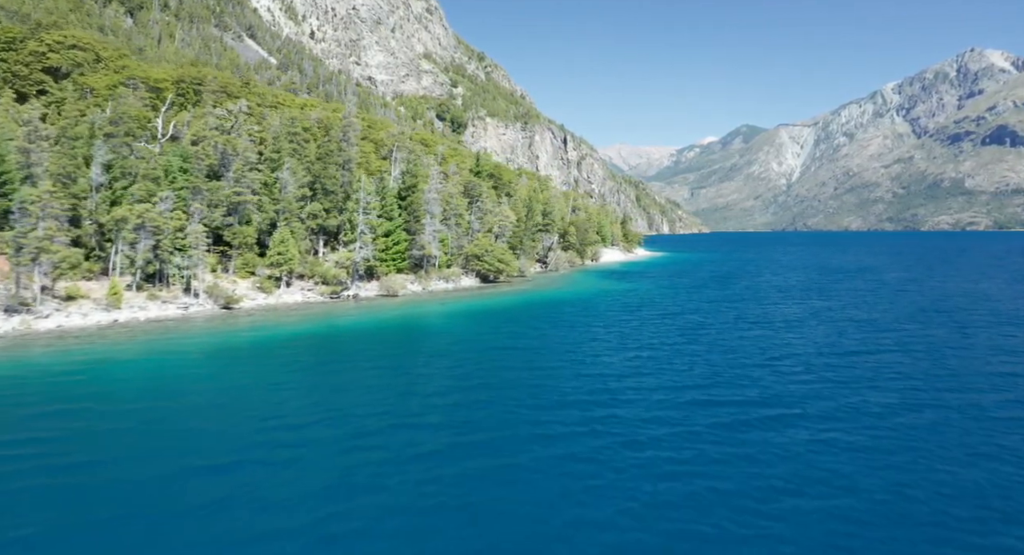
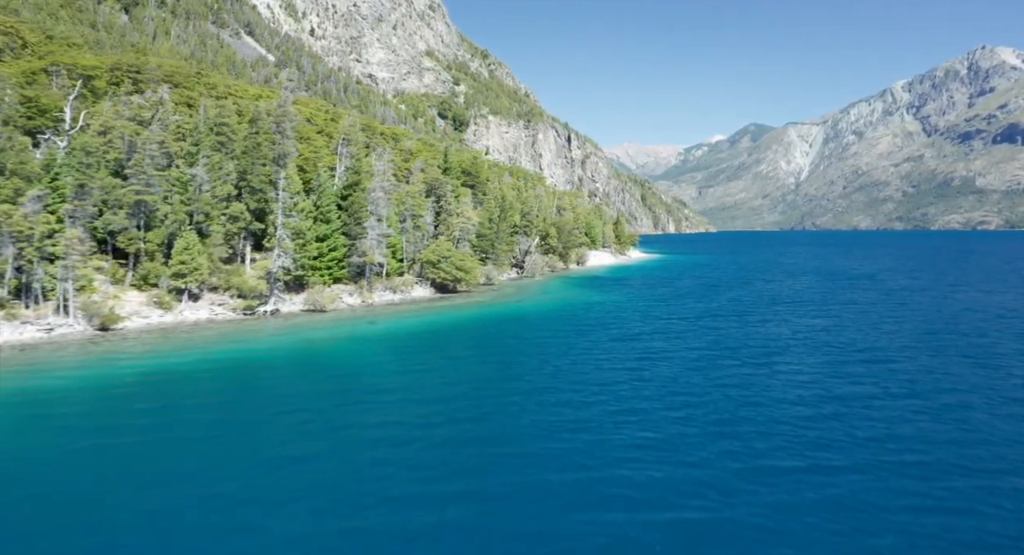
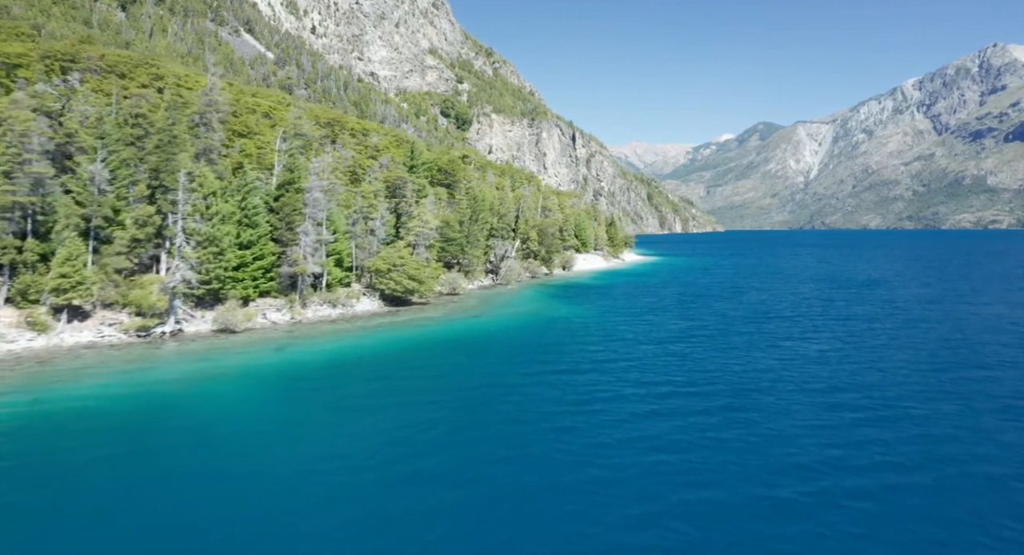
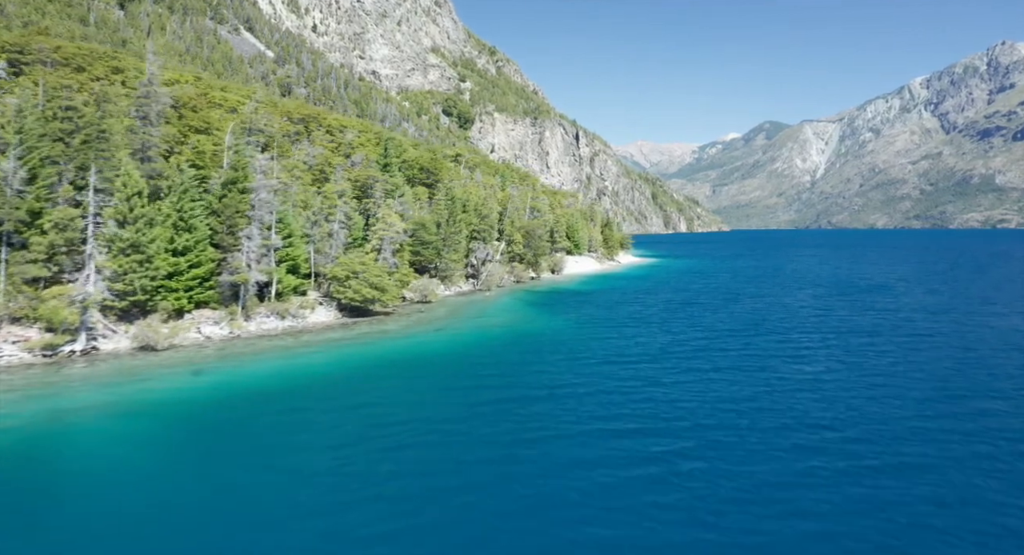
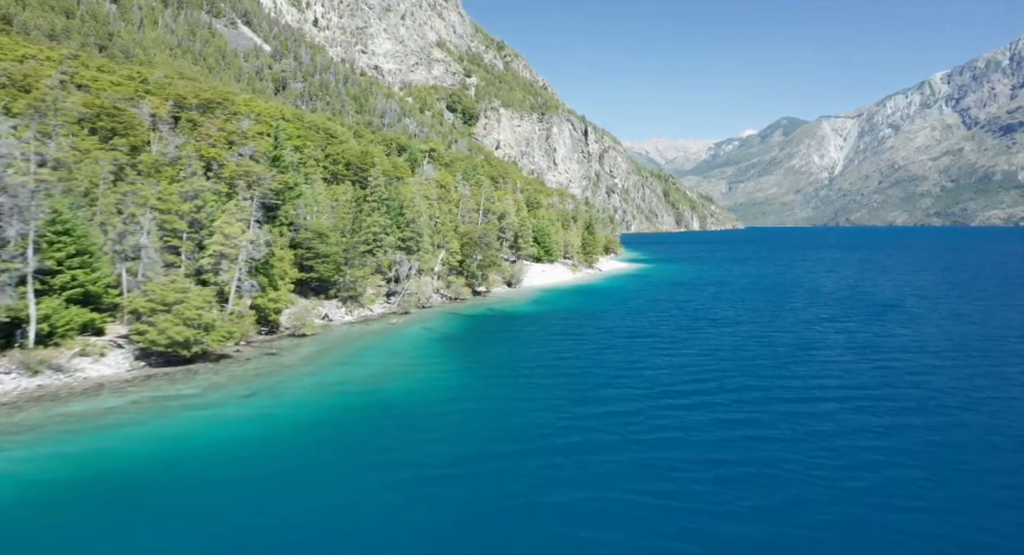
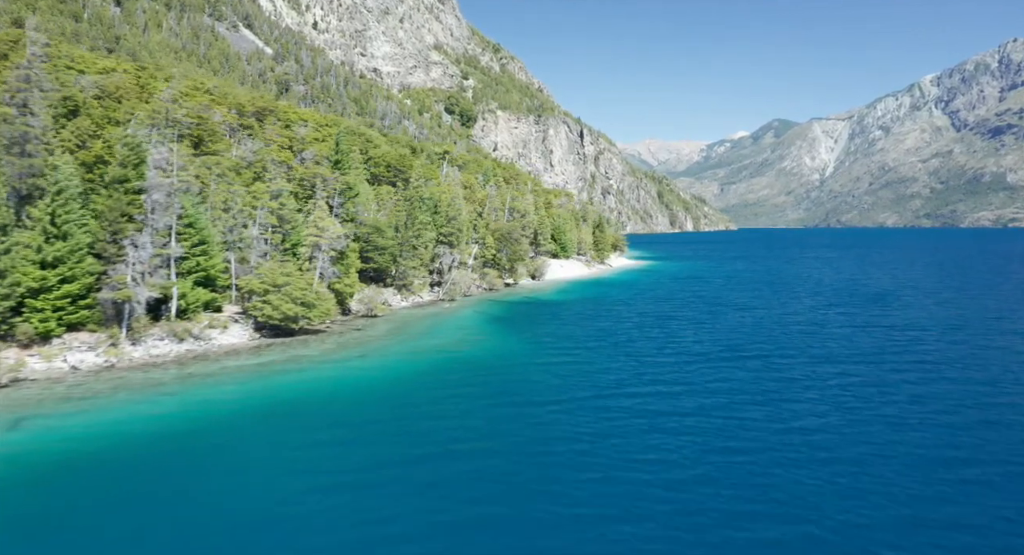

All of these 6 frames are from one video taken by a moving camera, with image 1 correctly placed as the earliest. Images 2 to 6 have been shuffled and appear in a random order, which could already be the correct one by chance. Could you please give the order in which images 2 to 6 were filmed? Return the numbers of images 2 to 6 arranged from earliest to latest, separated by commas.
2, 3, 4, 6, 5
